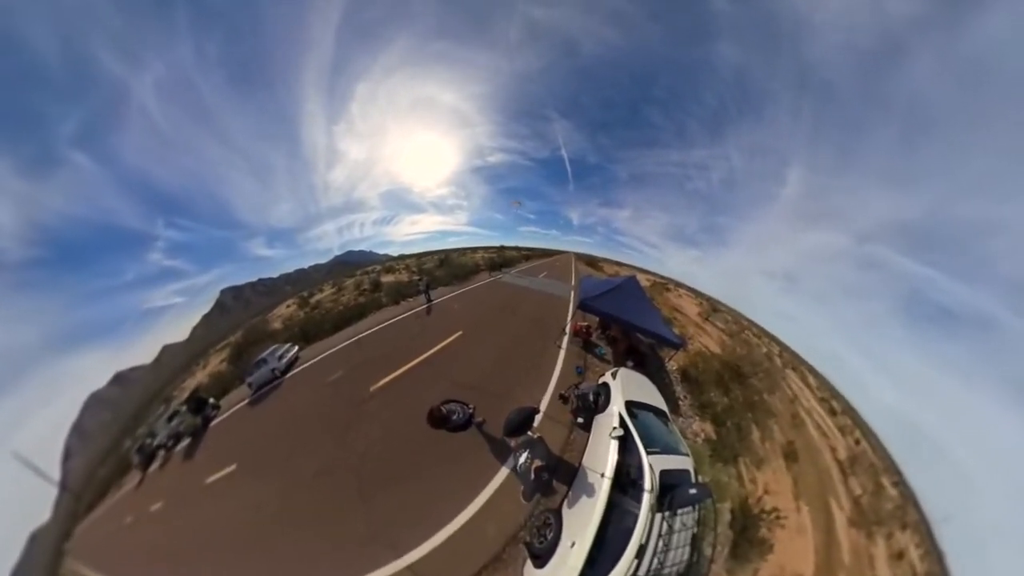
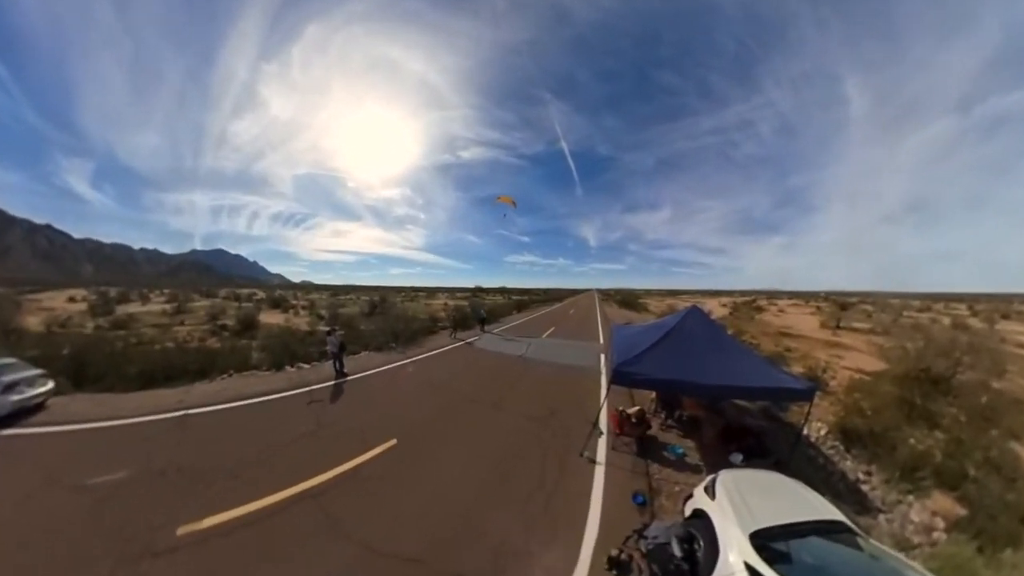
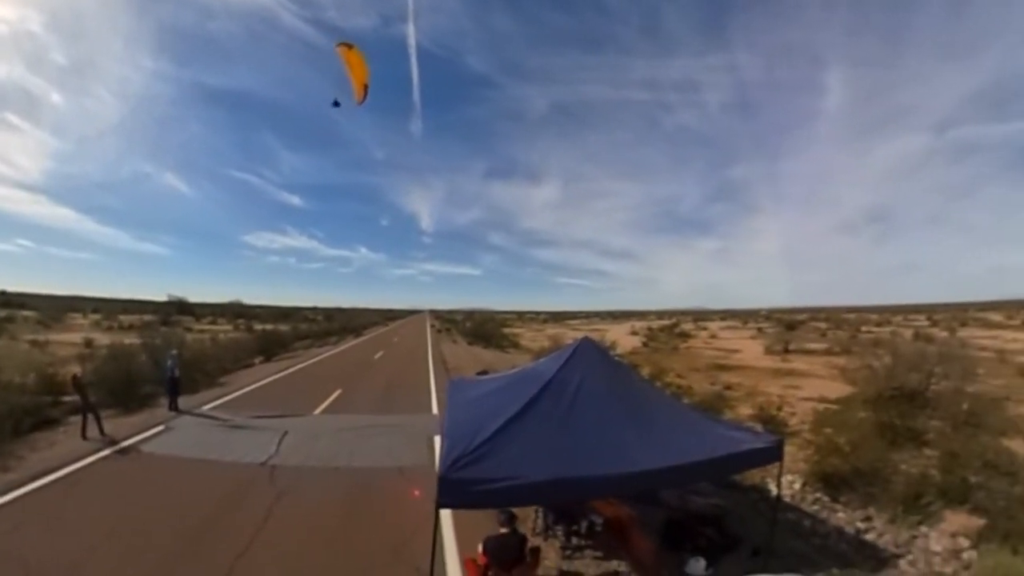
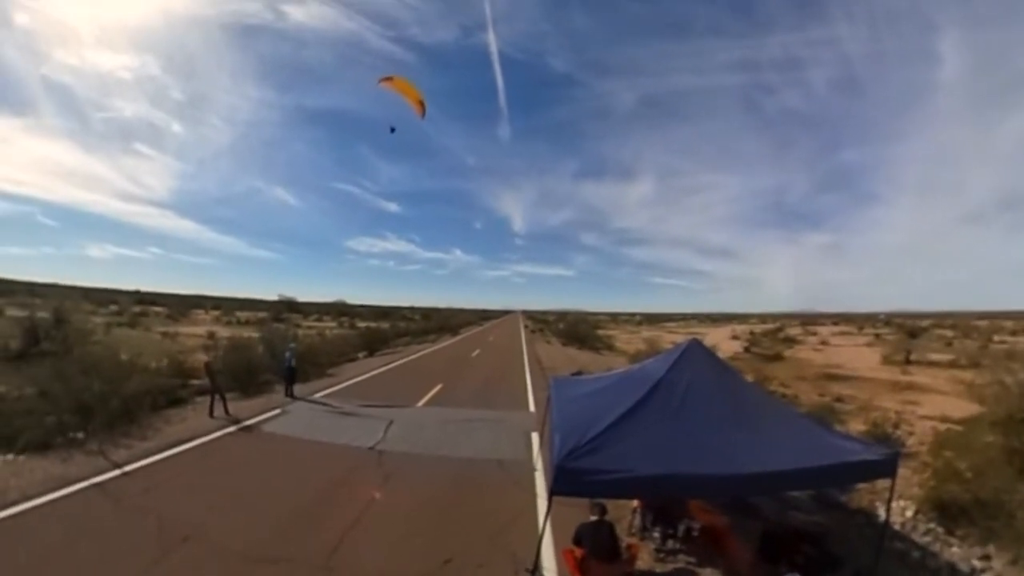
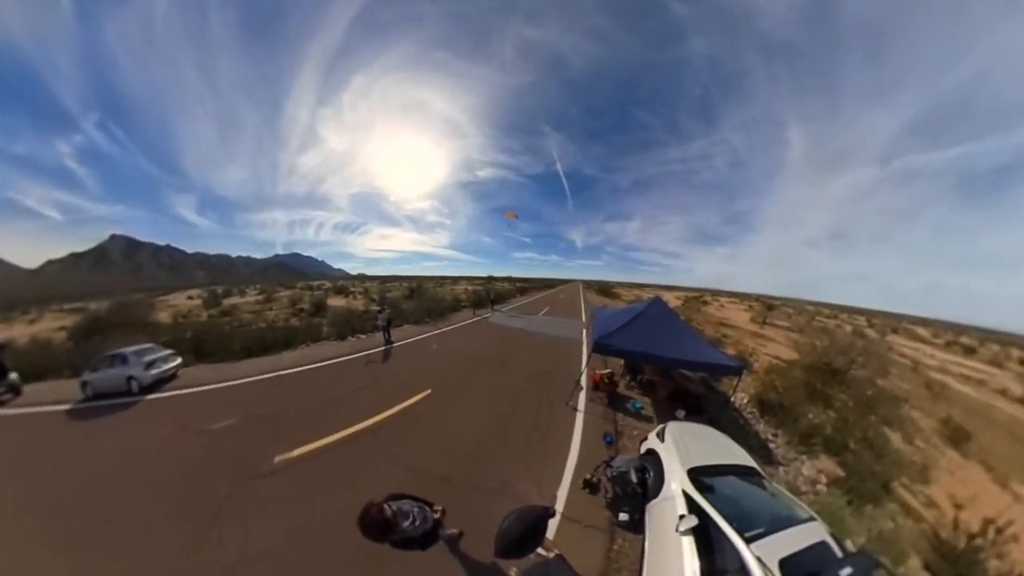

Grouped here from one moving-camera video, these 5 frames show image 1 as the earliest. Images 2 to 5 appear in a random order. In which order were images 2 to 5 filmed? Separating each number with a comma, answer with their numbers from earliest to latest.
5, 2, 4, 3
